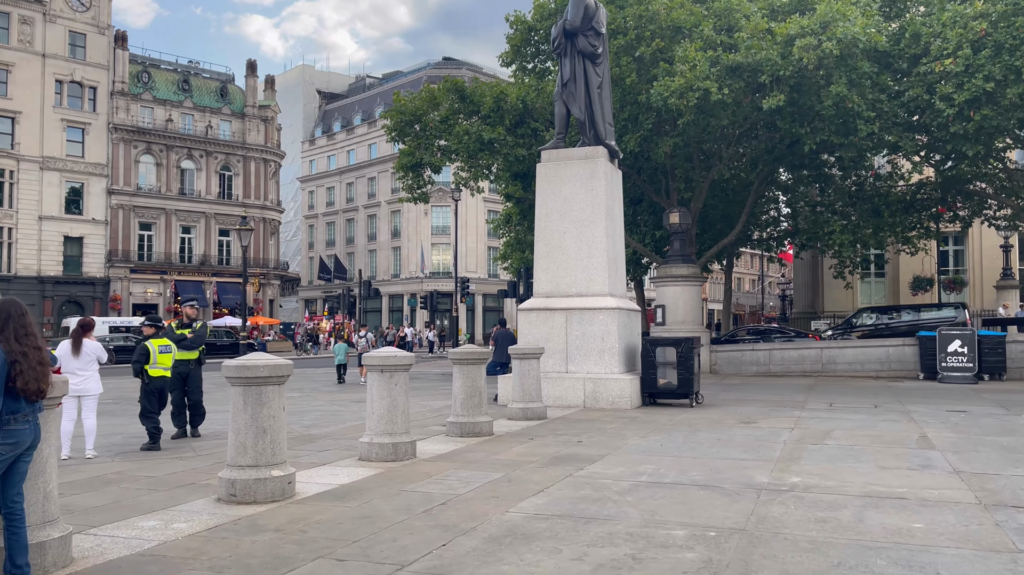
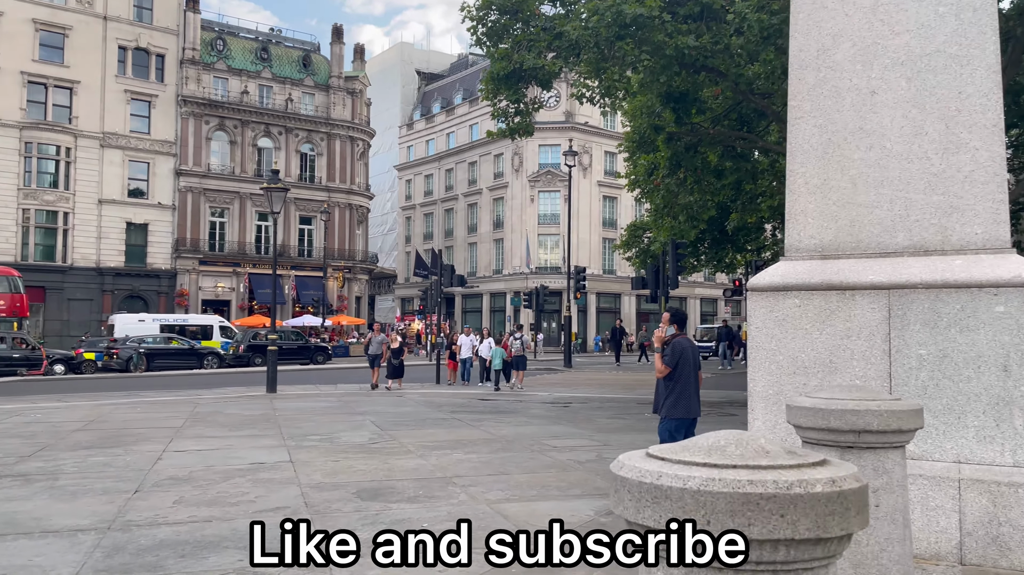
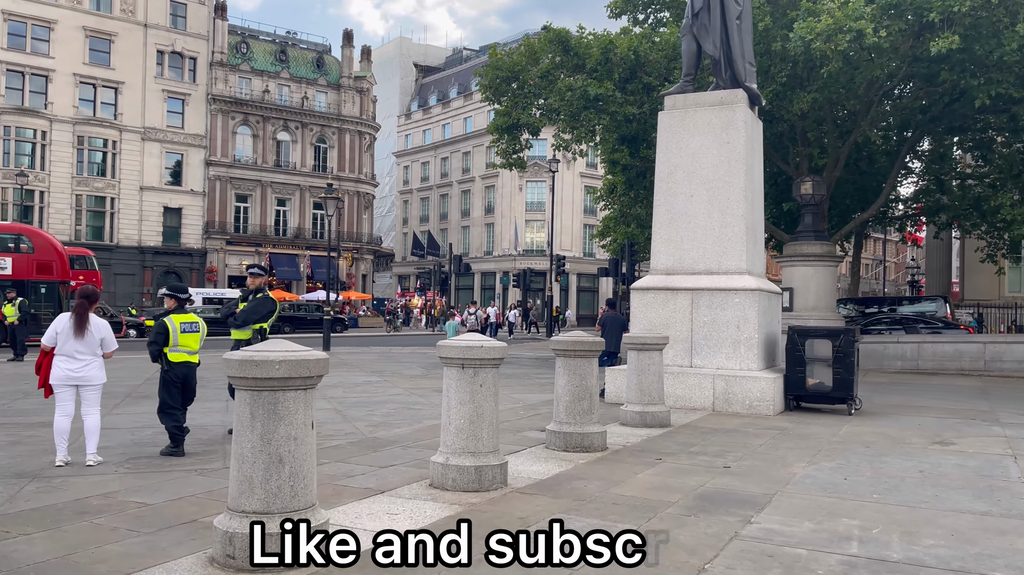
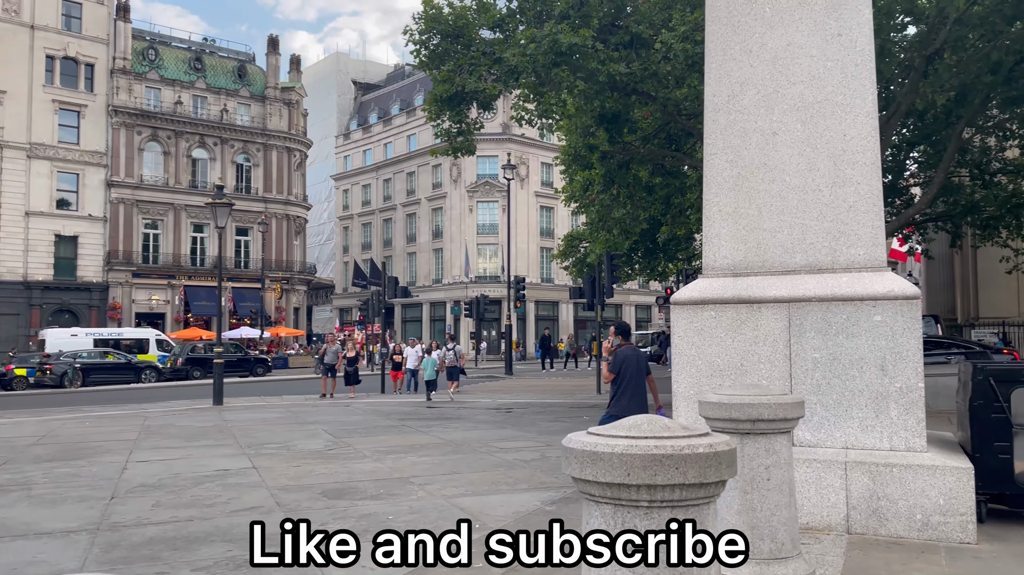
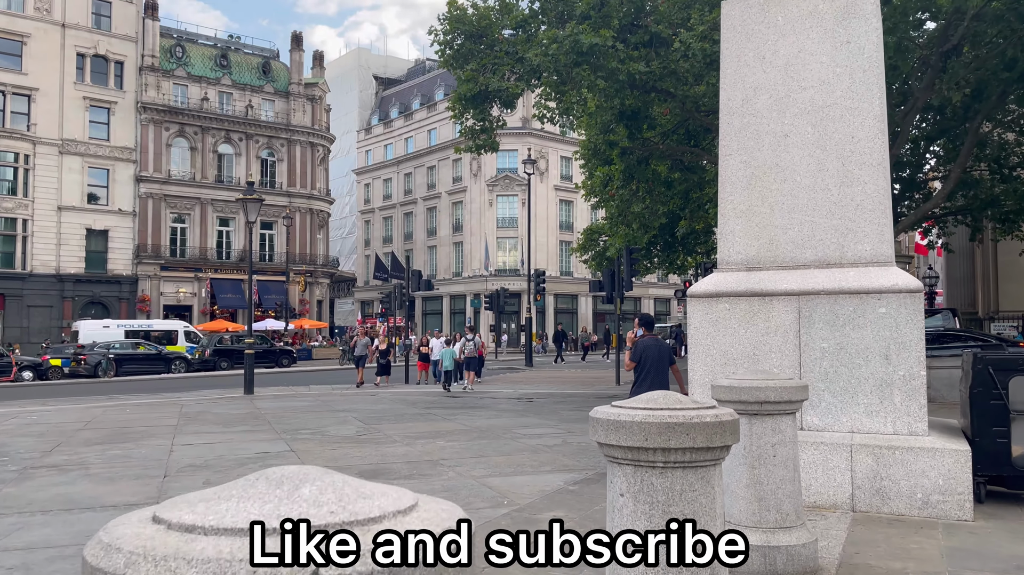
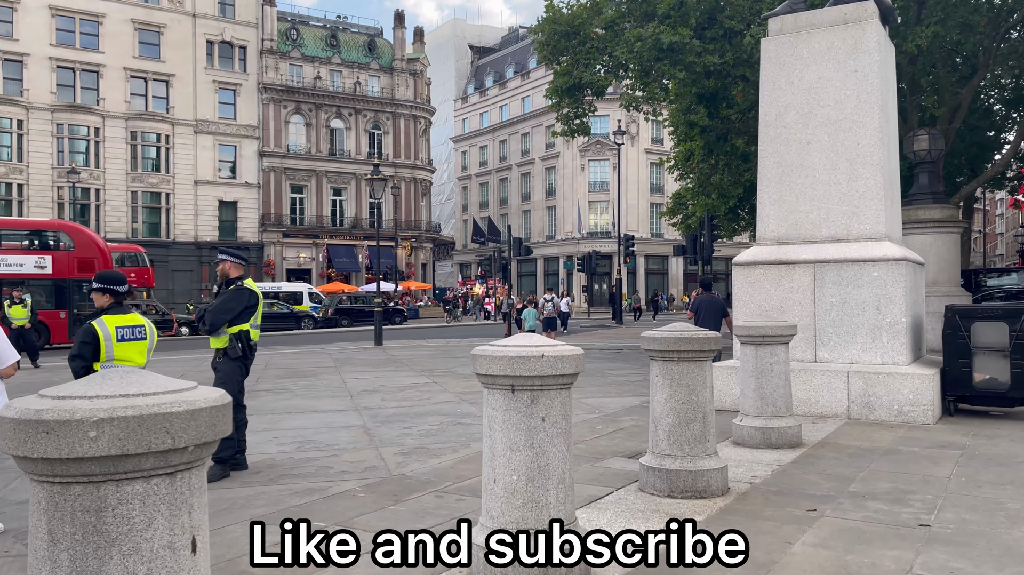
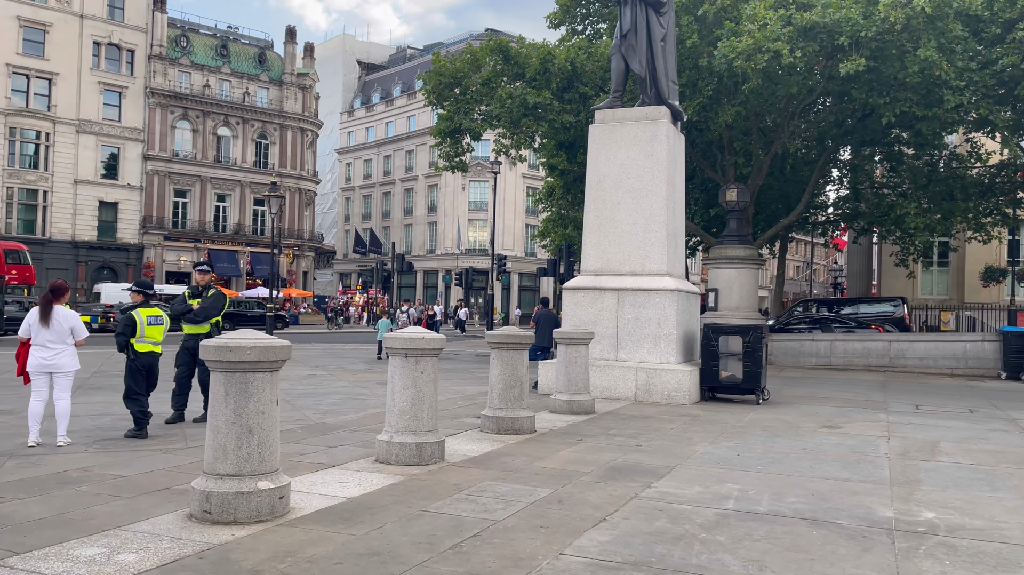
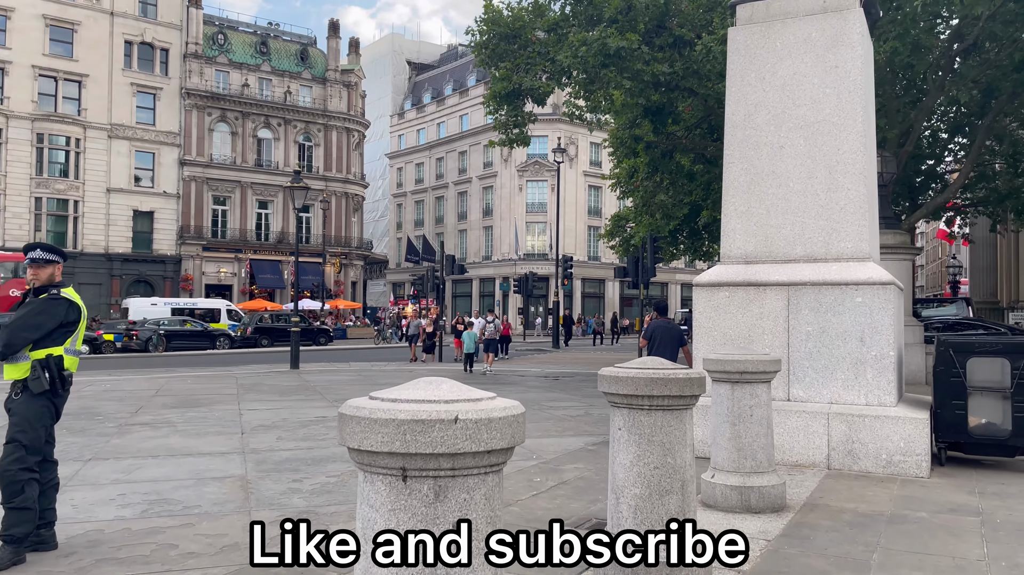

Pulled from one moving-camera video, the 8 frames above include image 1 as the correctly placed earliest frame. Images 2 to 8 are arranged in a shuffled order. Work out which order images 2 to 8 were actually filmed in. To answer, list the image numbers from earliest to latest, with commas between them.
7, 3, 6, 8, 5, 4, 2
